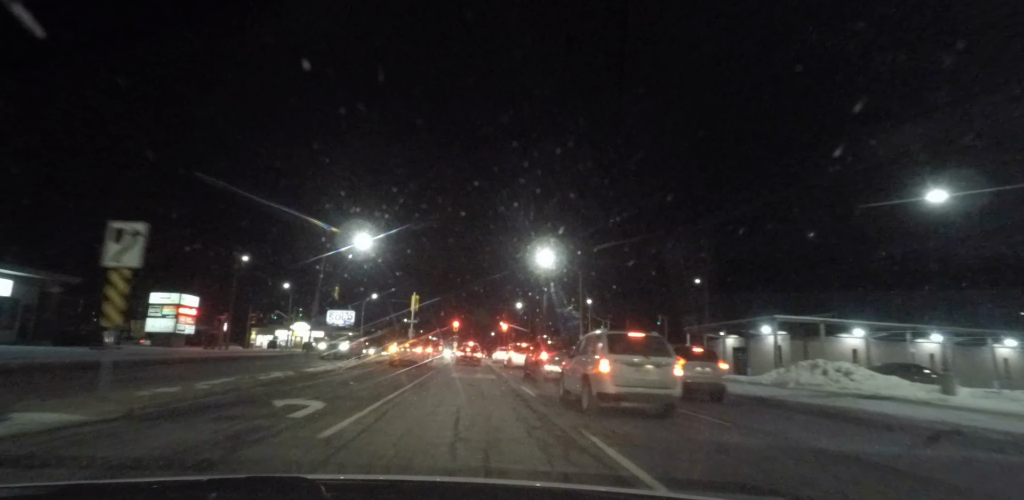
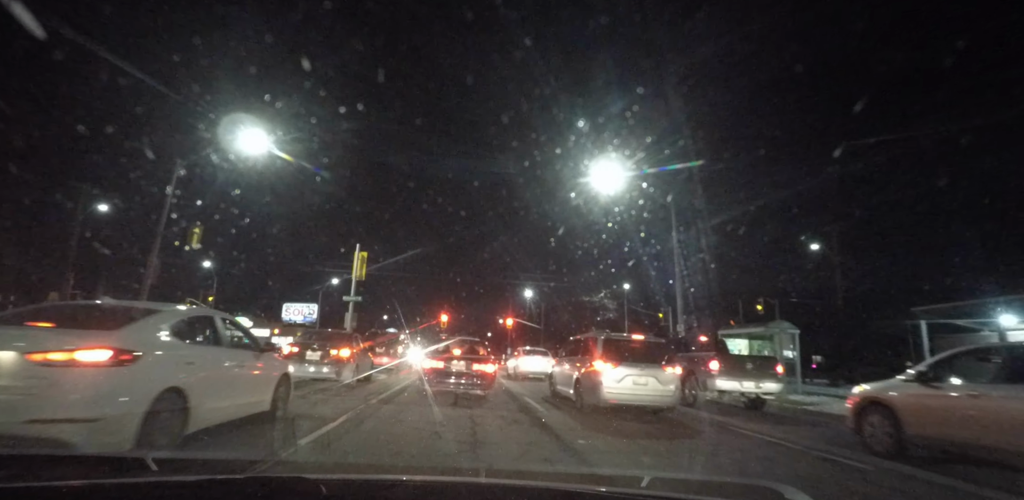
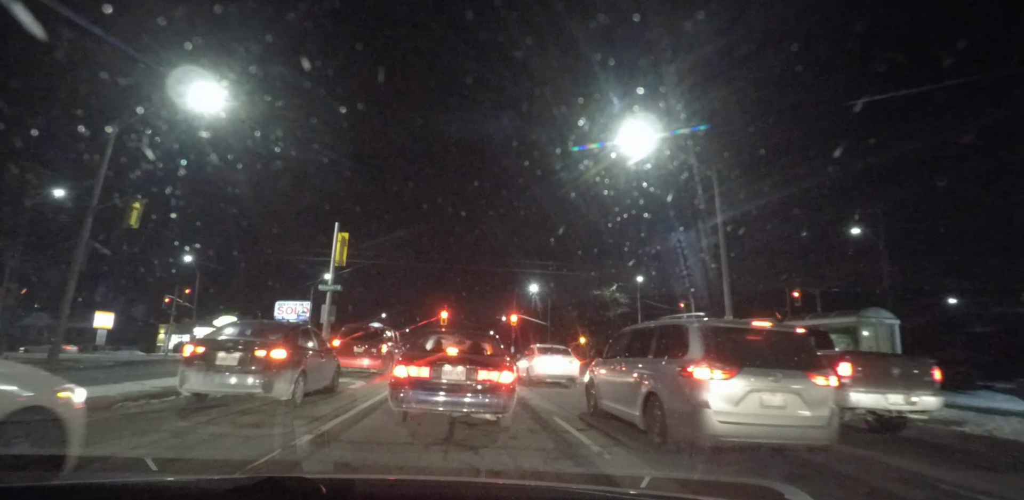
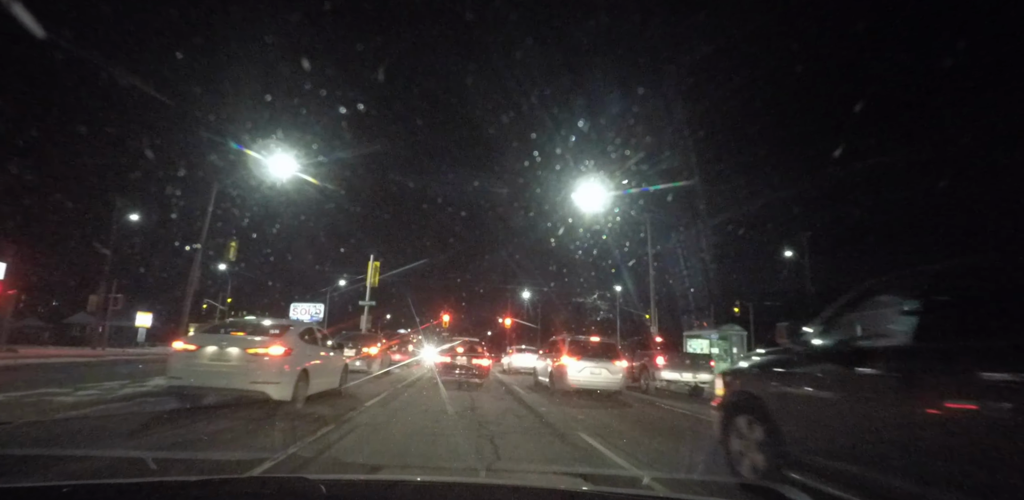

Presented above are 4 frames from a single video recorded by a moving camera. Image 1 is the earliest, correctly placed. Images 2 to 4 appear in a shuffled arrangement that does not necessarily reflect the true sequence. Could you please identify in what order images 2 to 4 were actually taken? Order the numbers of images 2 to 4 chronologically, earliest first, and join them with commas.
4, 2, 3
